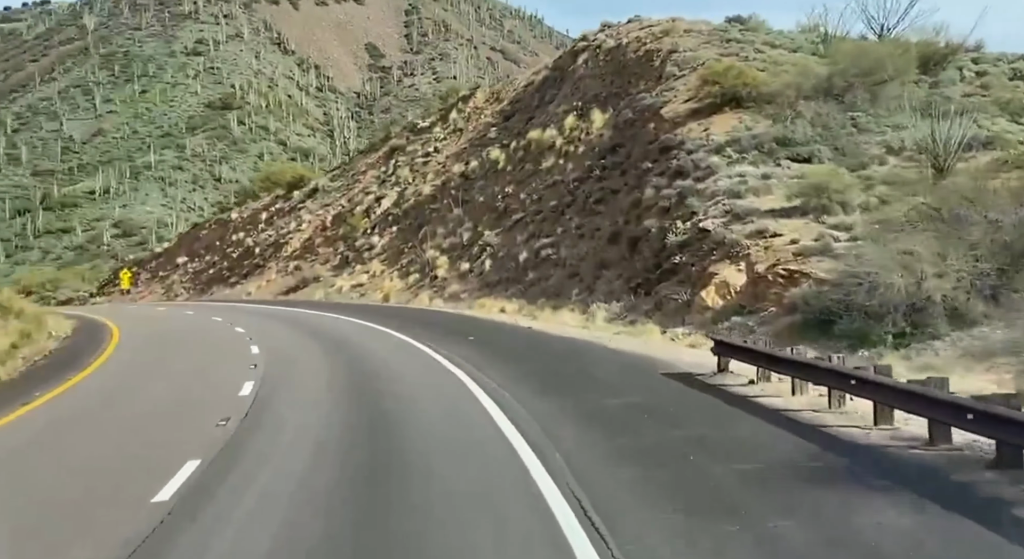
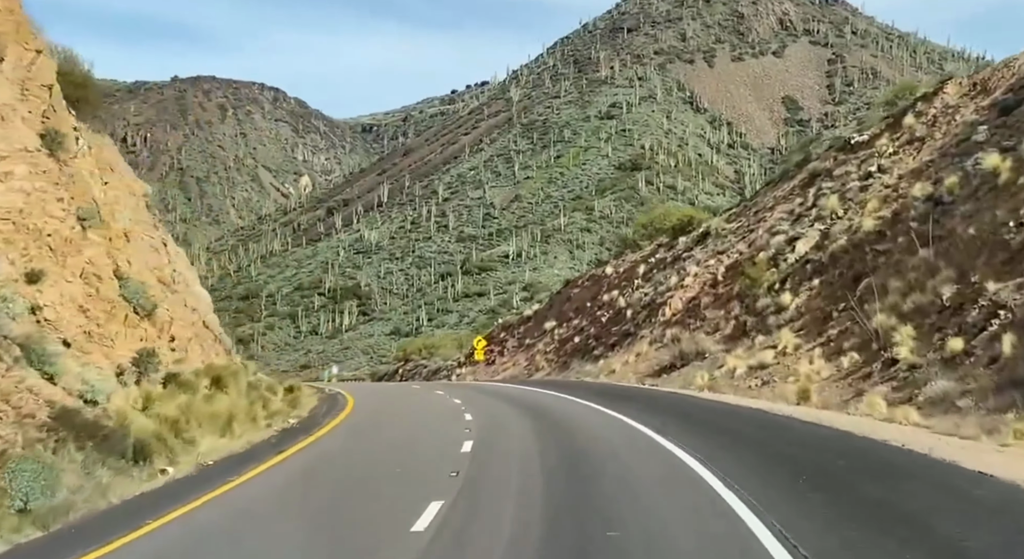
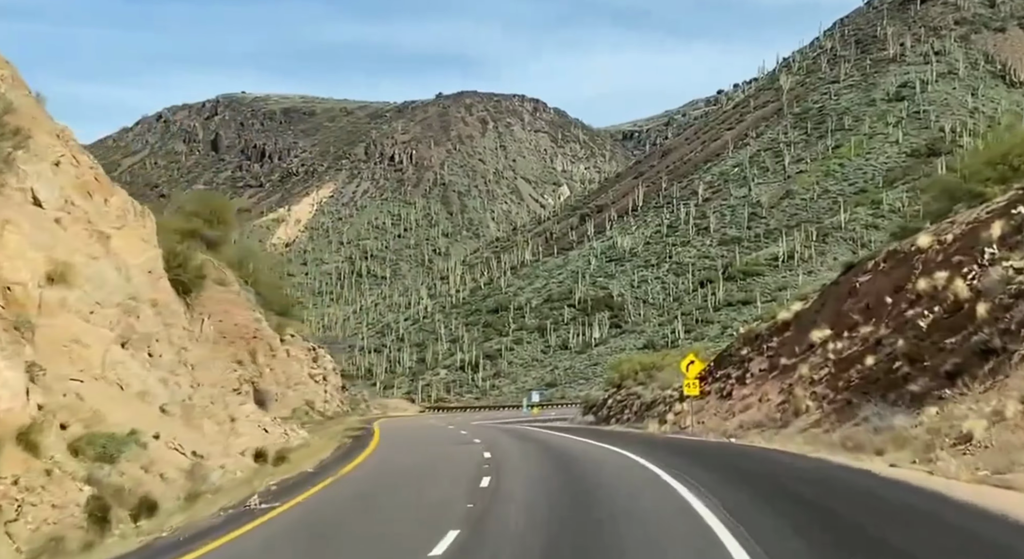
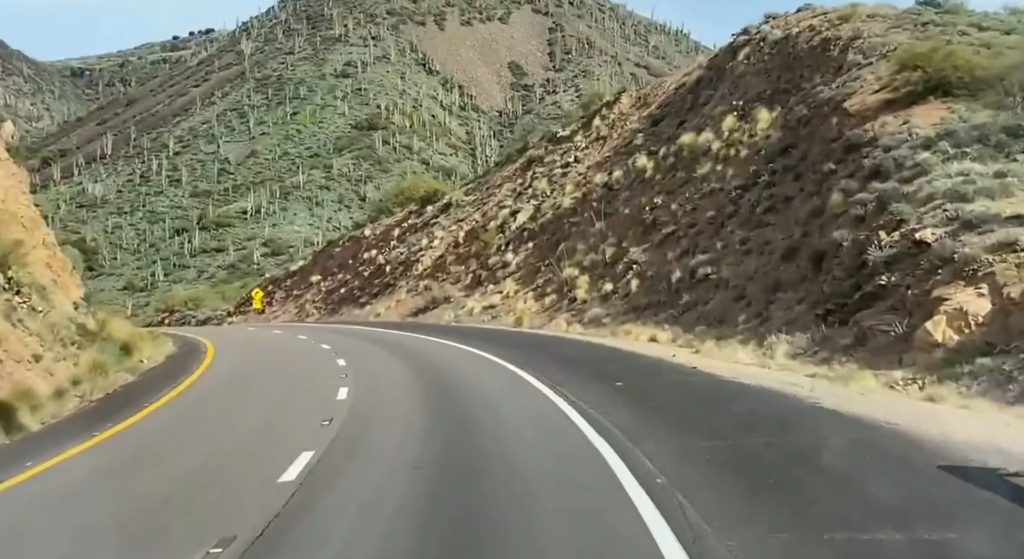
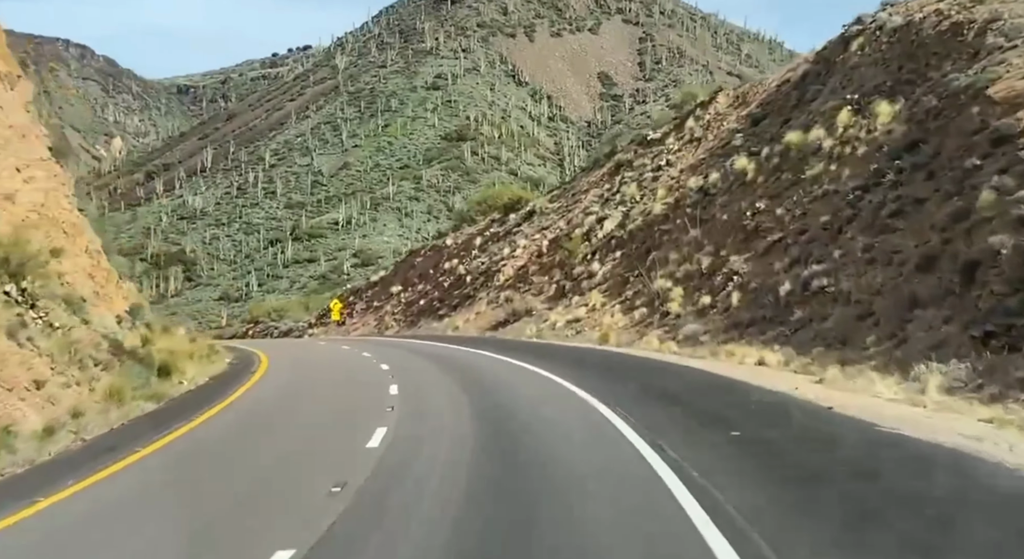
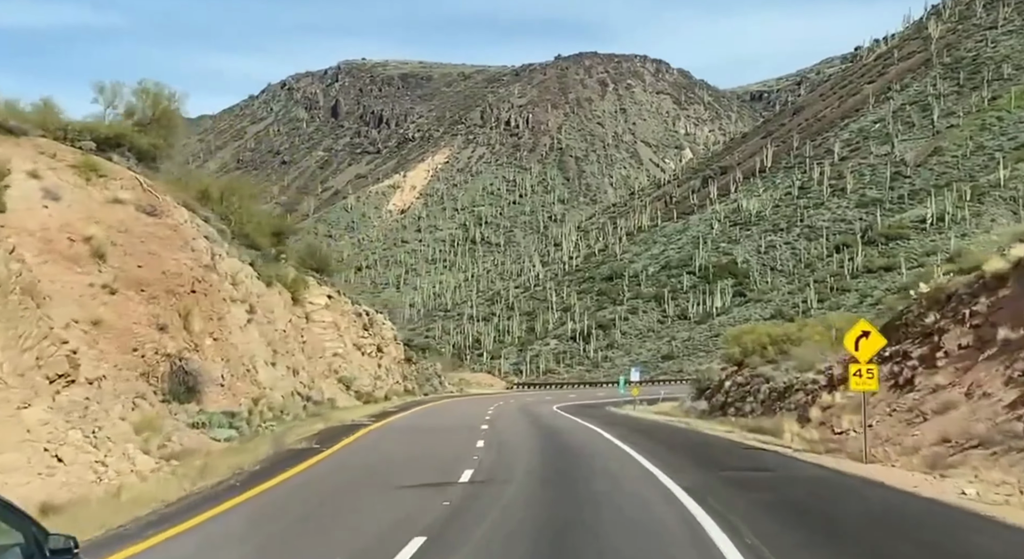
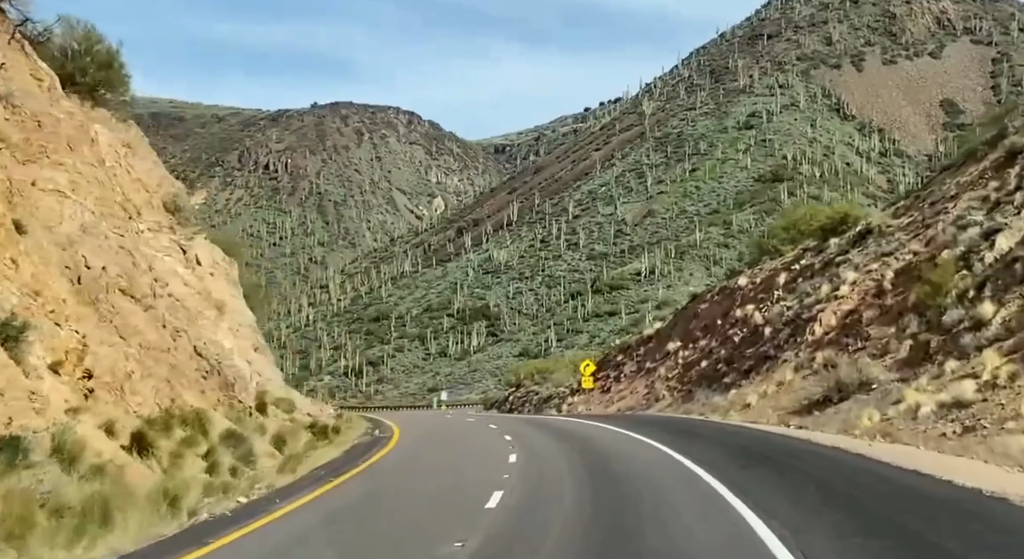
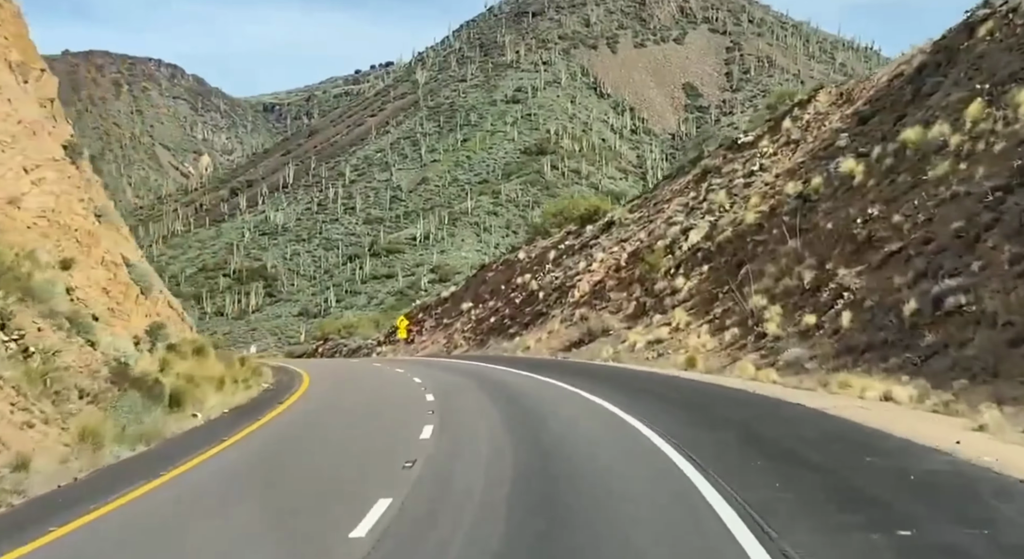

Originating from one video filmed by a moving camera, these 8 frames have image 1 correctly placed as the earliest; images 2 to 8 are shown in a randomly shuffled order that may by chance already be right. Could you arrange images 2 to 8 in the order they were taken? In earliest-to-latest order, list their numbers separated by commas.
4, 5, 8, 2, 7, 3, 6
